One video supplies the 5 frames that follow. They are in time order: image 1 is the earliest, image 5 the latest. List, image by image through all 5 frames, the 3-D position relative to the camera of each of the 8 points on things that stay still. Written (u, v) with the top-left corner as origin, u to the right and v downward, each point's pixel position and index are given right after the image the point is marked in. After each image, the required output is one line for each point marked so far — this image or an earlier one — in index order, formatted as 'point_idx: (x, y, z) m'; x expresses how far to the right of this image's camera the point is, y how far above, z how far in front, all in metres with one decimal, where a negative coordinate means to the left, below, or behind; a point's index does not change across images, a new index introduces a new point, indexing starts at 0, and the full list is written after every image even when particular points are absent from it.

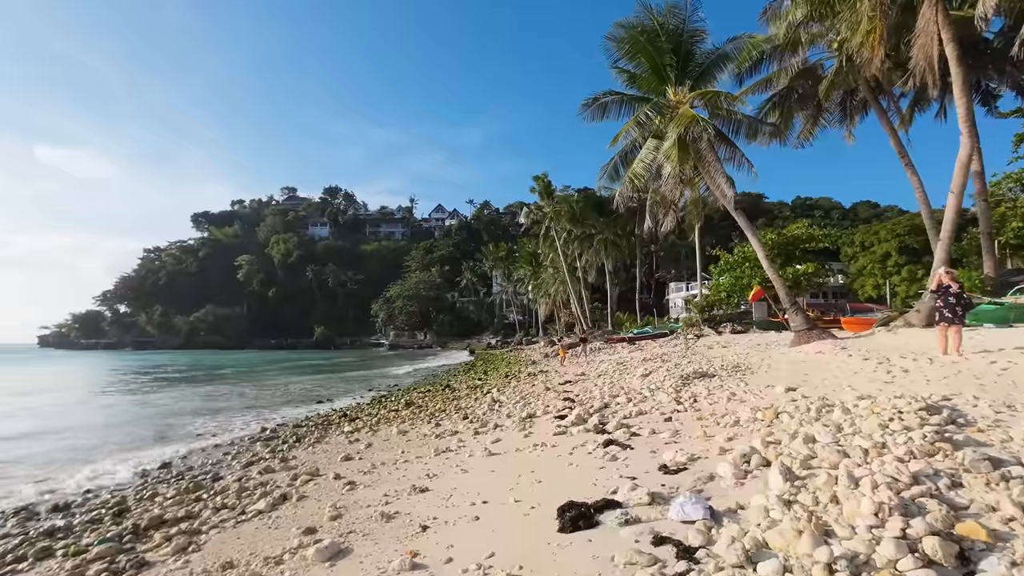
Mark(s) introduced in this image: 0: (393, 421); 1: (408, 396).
0: (-2.6, -3.0, +10.8) m
1: (-3.4, -3.5, +15.6) m
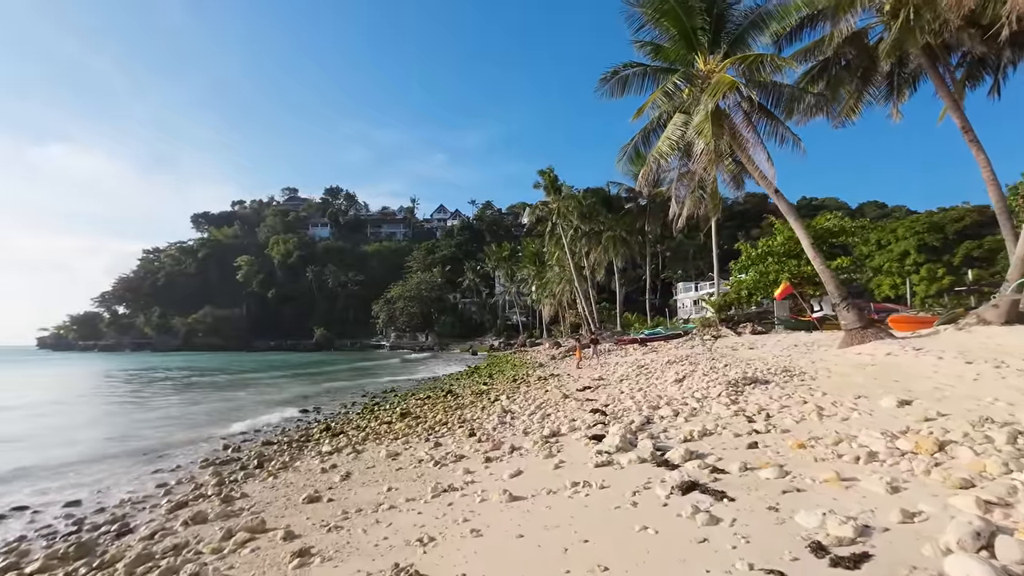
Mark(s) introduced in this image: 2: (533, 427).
0: (-2.3, -2.7, +8.9) m
1: (-3.1, -3.3, +13.6) m
2: (+0.4, -2.4, +8.3) m
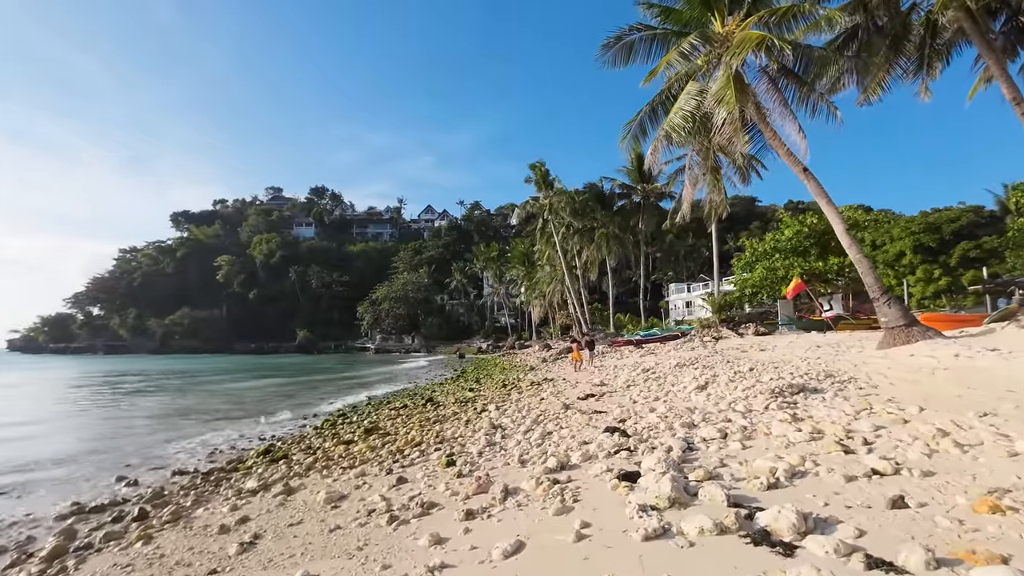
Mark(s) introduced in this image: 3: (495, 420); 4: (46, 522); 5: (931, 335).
0: (-2.4, -2.5, +6.7) m
1: (-3.3, -3.0, +11.4) m
2: (+0.2, -2.1, +6.2) m
3: (-0.3, -2.6, +9.6) m
4: (-4.9, -2.4, +5.1) m
5: (+10.0, -1.1, +11.6) m
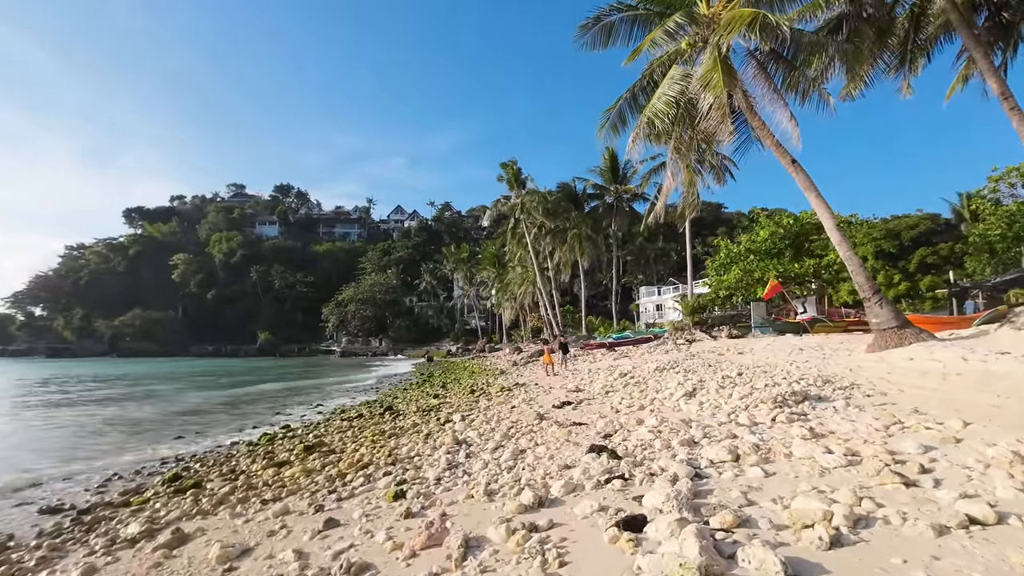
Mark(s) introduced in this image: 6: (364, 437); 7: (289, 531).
0: (-2.8, -2.3, +5.3) m
1: (-4.0, -2.9, +10.0) m
2: (-0.1, -2.0, +5.0) m
3: (-0.9, -2.5, +8.3) m
4: (-5.2, -2.3, +3.6) m
5: (+9.3, -1.1, +11.0) m
6: (-2.7, -2.7, +9.0) m
7: (-2.0, -2.1, +4.2) m
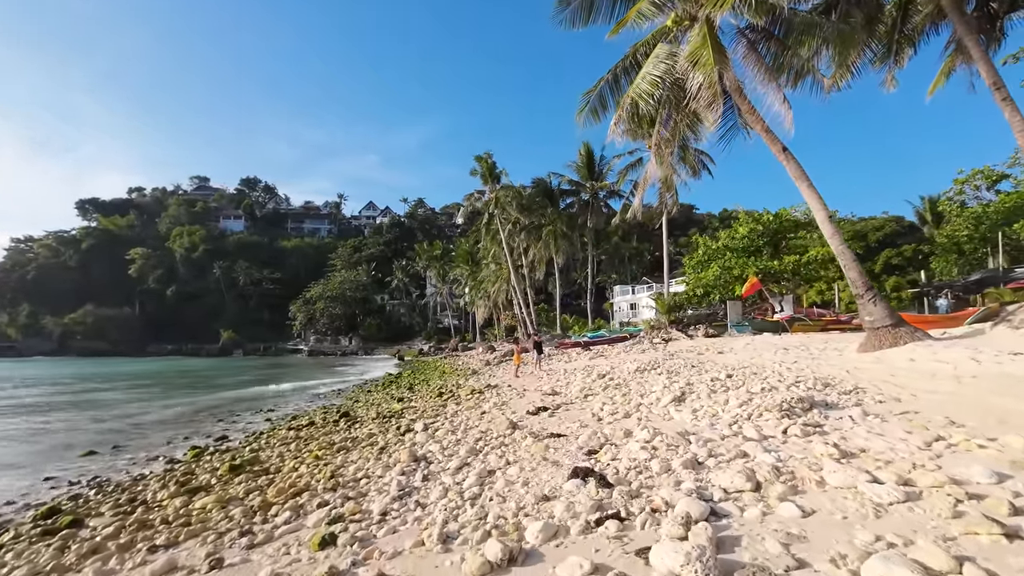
0: (-3.1, -2.2, +4.1) m
1: (-4.5, -2.7, +8.7) m
2: (-0.4, -1.9, +3.9) m
3: (-1.4, -2.3, +7.1) m
4: (-5.4, -2.1, +2.2) m
5: (+8.7, -1.0, +10.3) m
6: (-3.2, -2.6, +7.7) m
7: (-2.2, -2.0, +3.0) m
